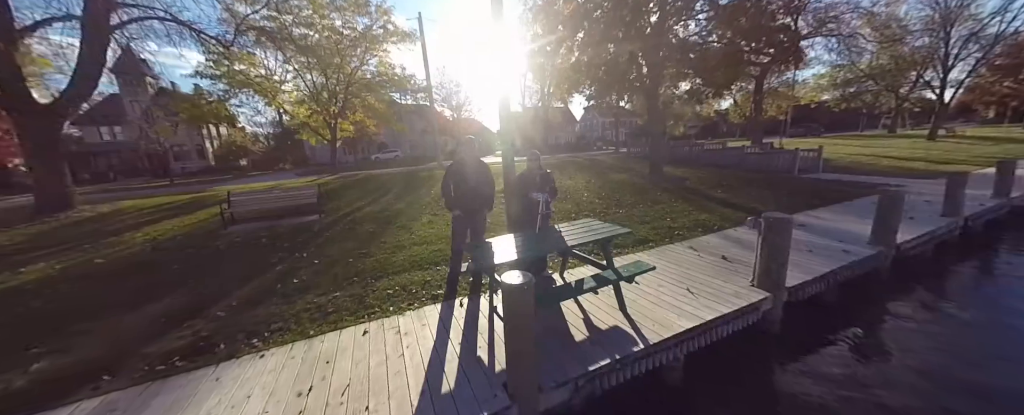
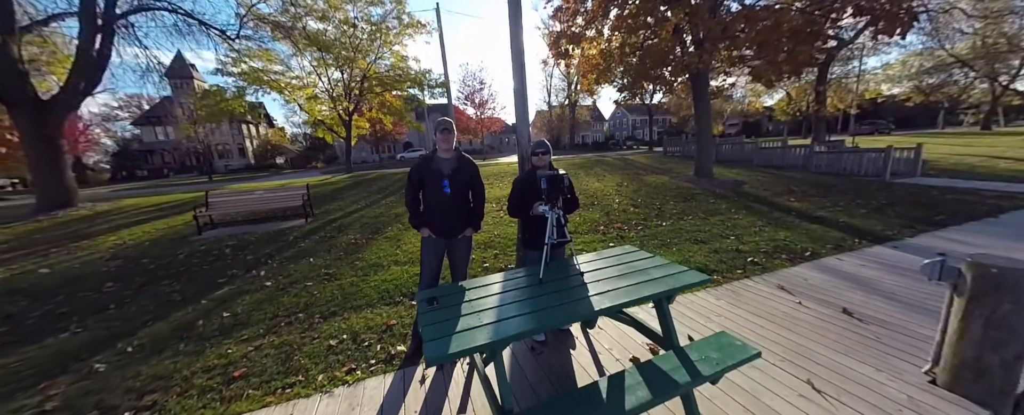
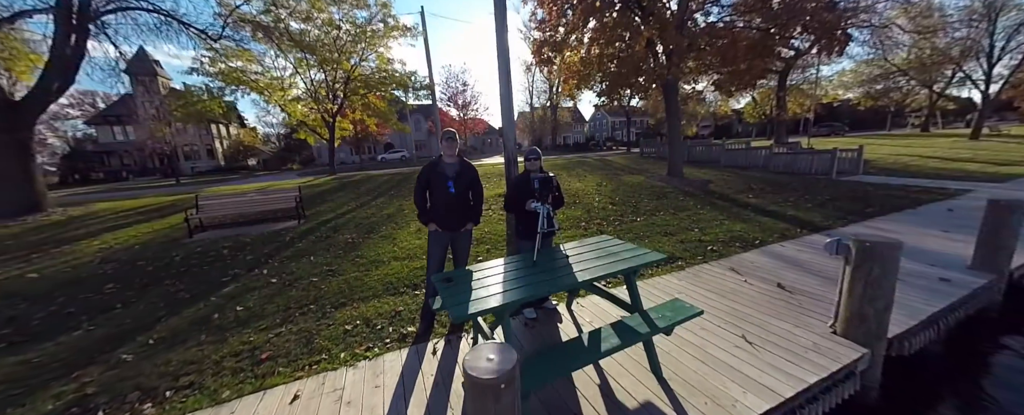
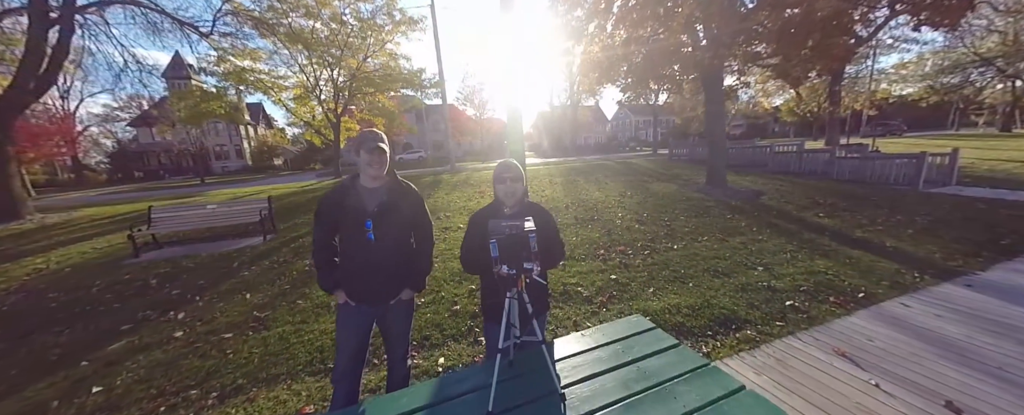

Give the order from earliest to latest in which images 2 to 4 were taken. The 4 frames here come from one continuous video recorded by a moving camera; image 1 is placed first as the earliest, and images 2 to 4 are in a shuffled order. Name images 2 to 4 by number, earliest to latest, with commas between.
3, 2, 4
